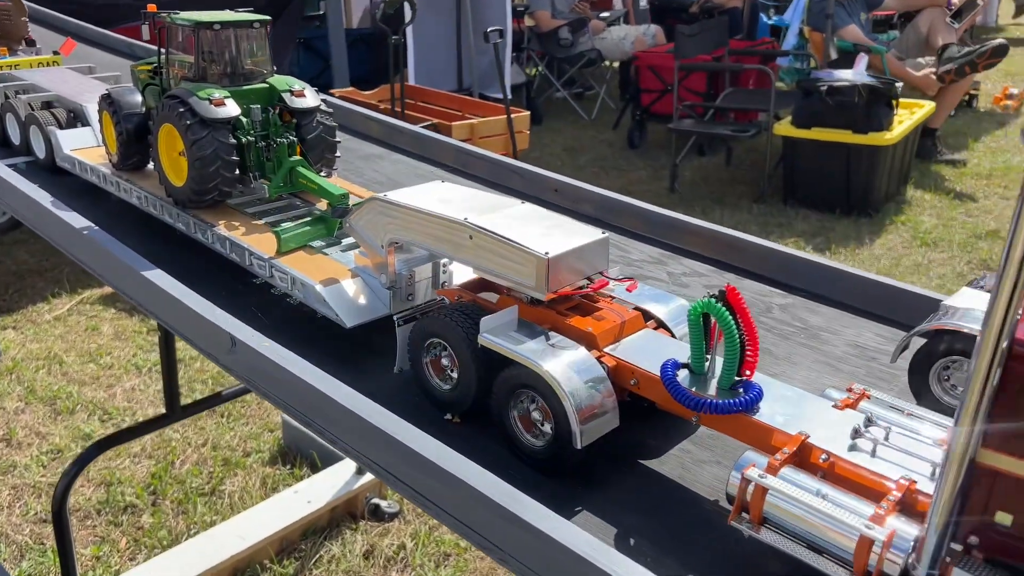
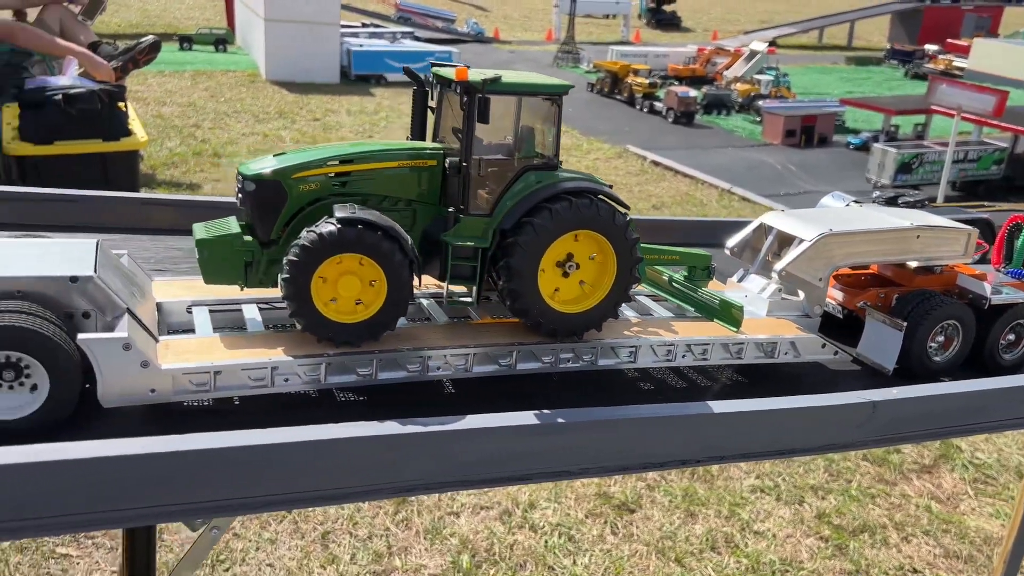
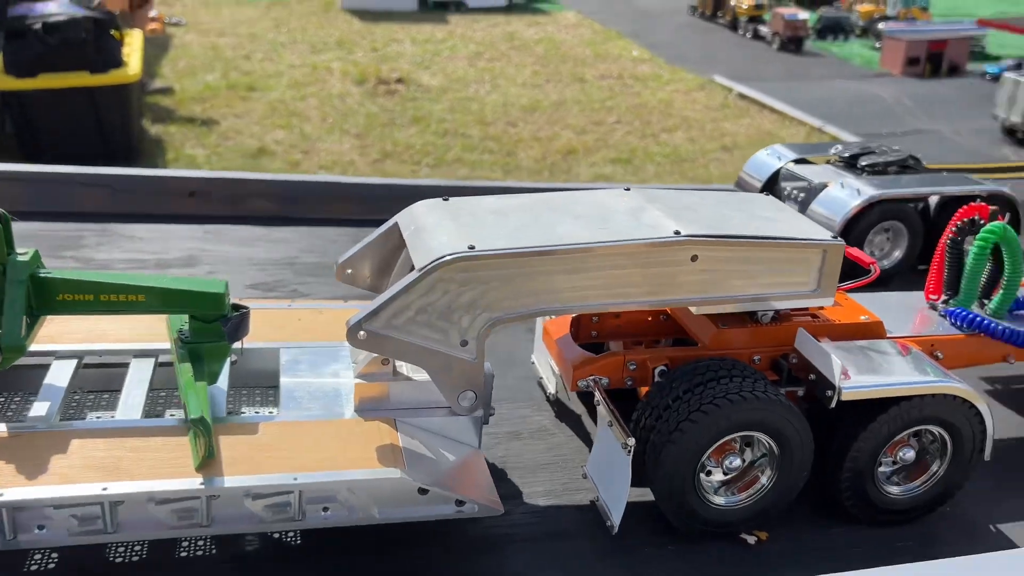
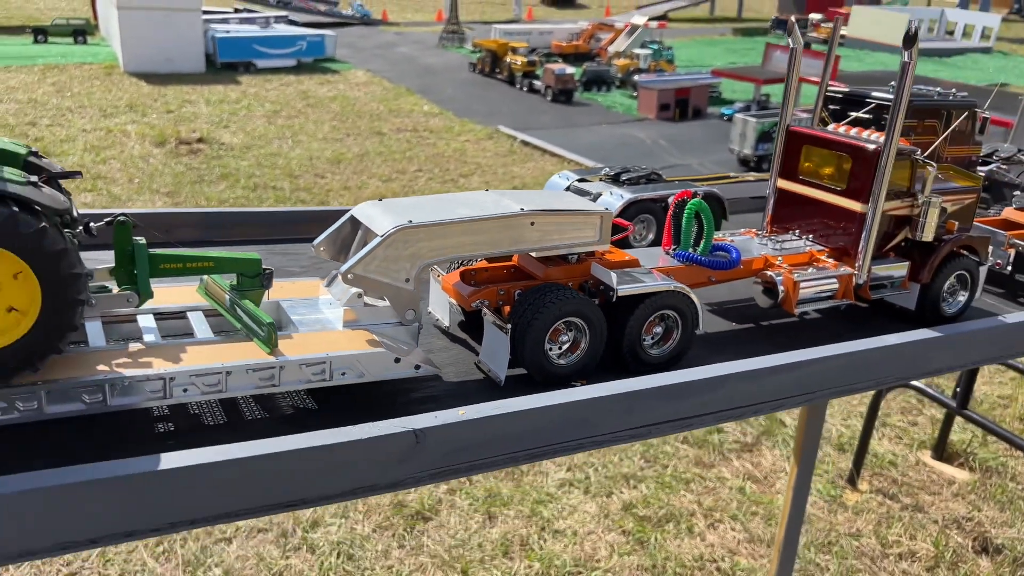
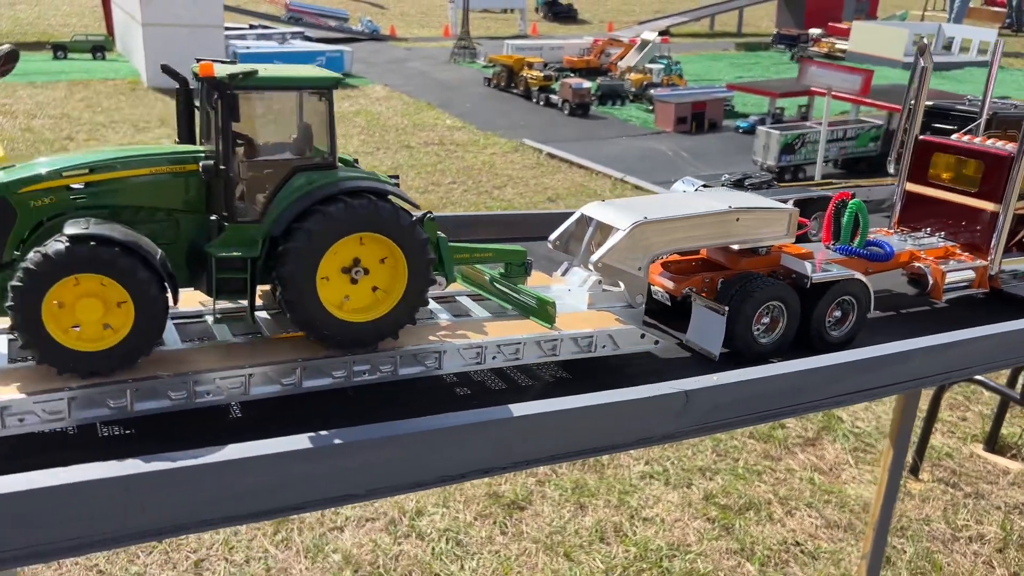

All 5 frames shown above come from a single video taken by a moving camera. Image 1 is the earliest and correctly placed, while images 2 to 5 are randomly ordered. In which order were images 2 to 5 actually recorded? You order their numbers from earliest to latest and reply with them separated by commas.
3, 4, 5, 2
